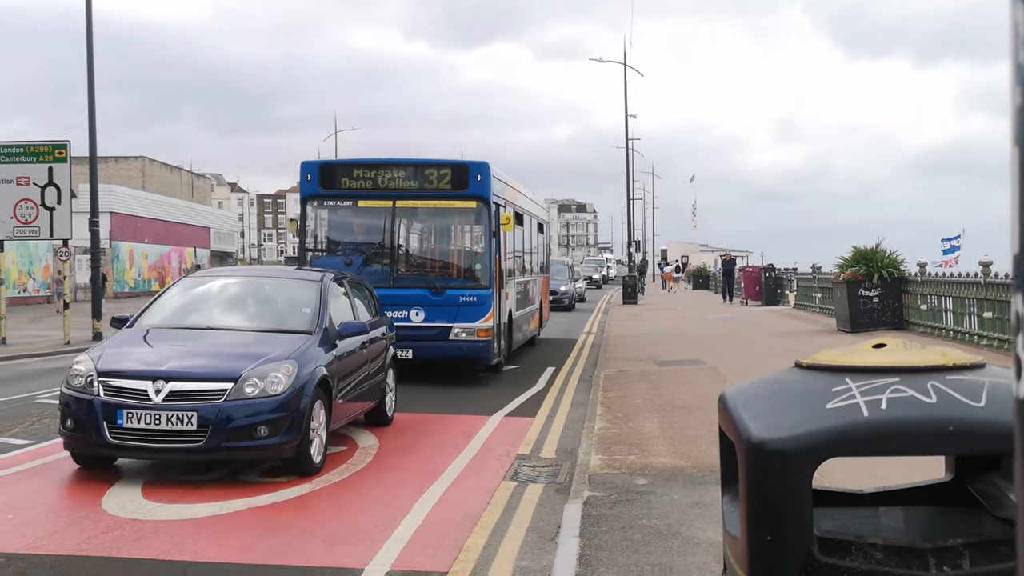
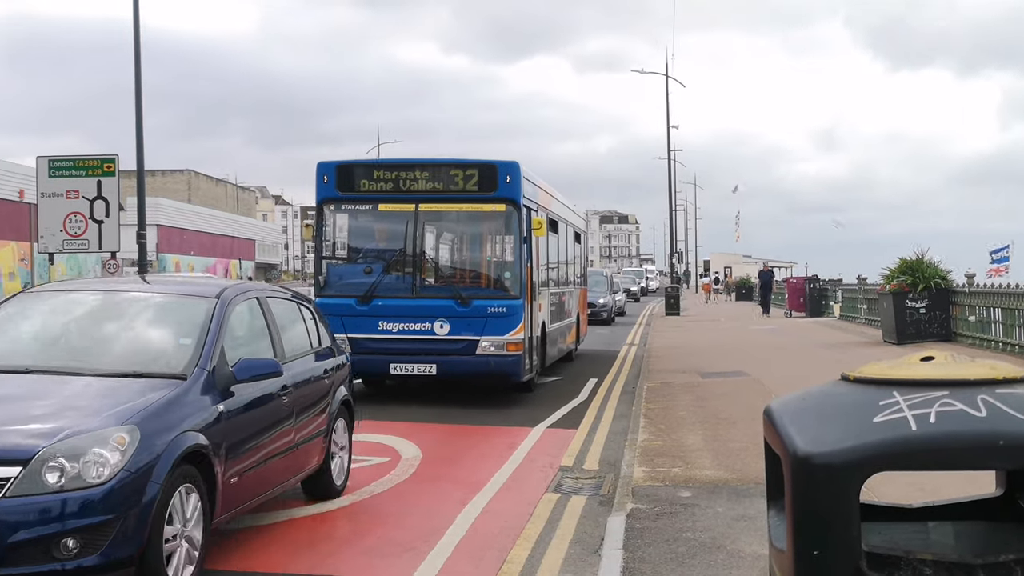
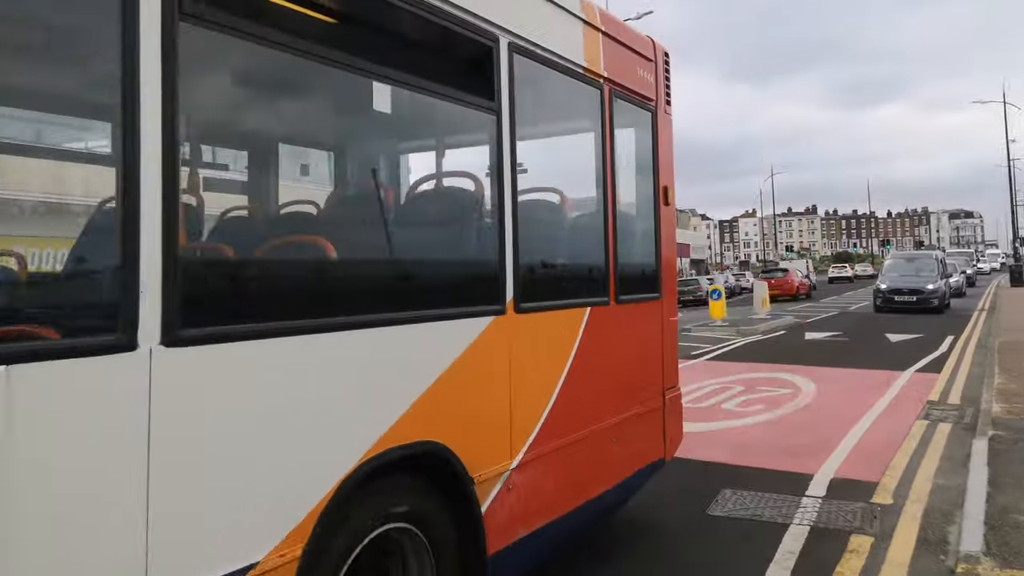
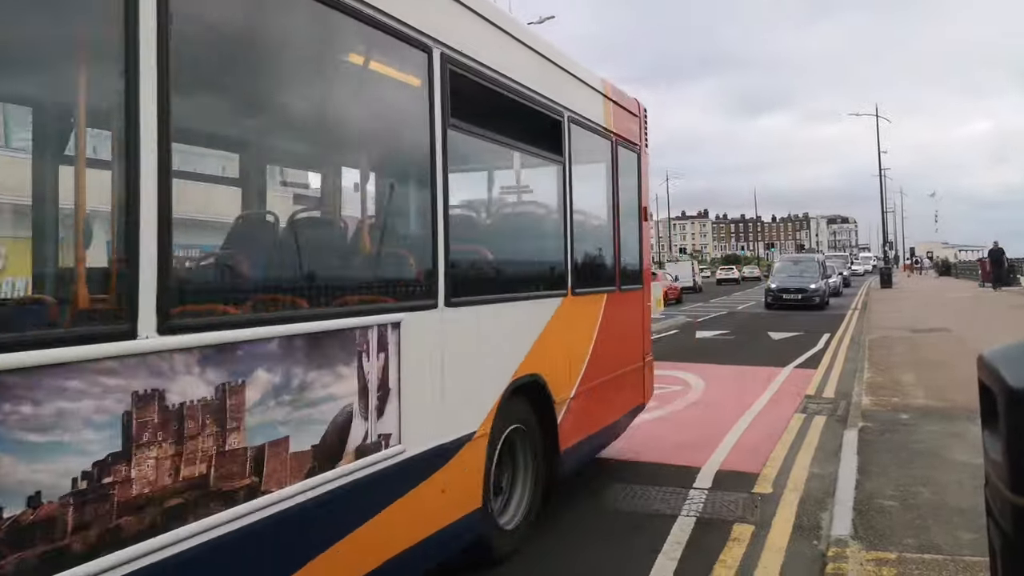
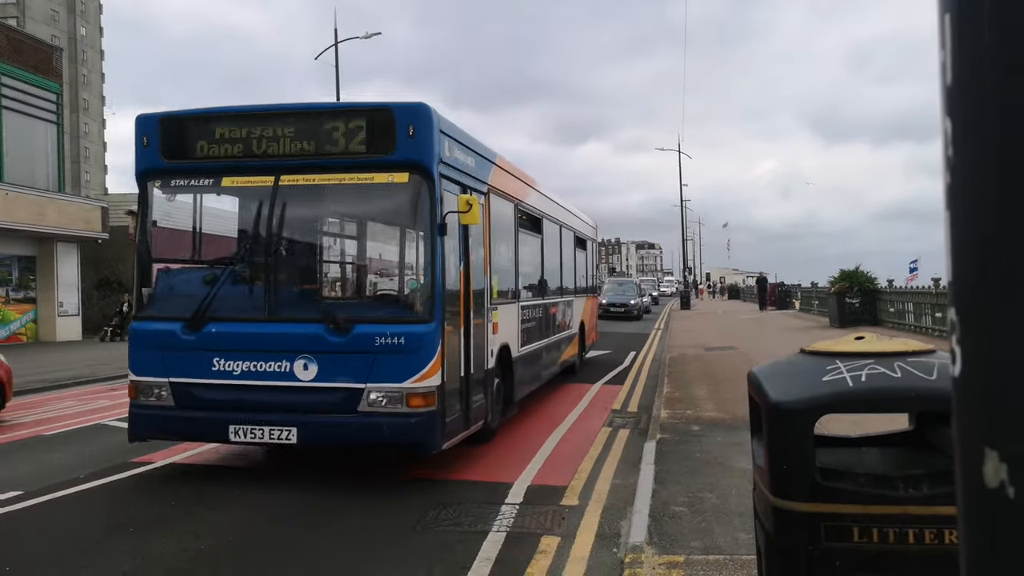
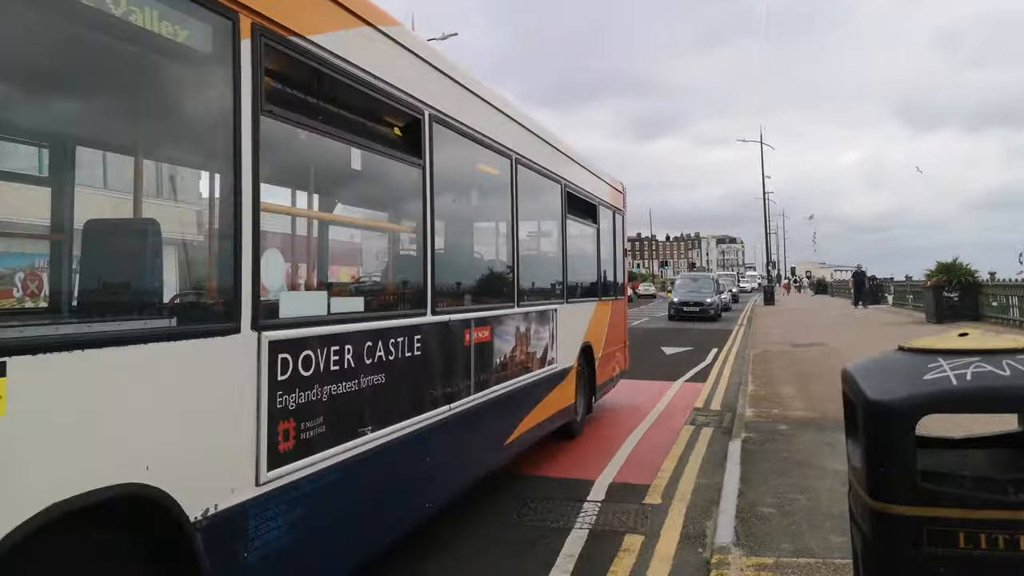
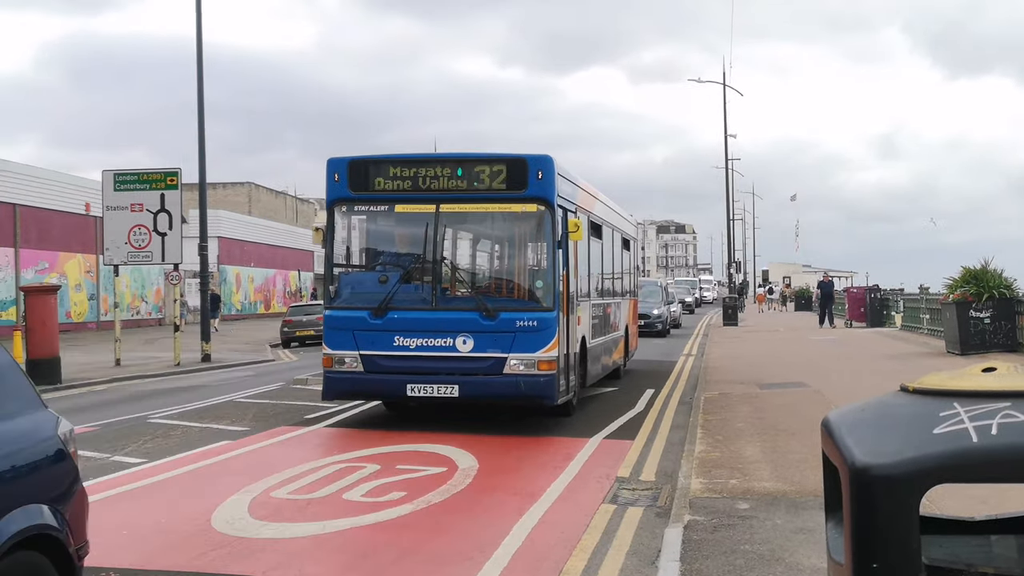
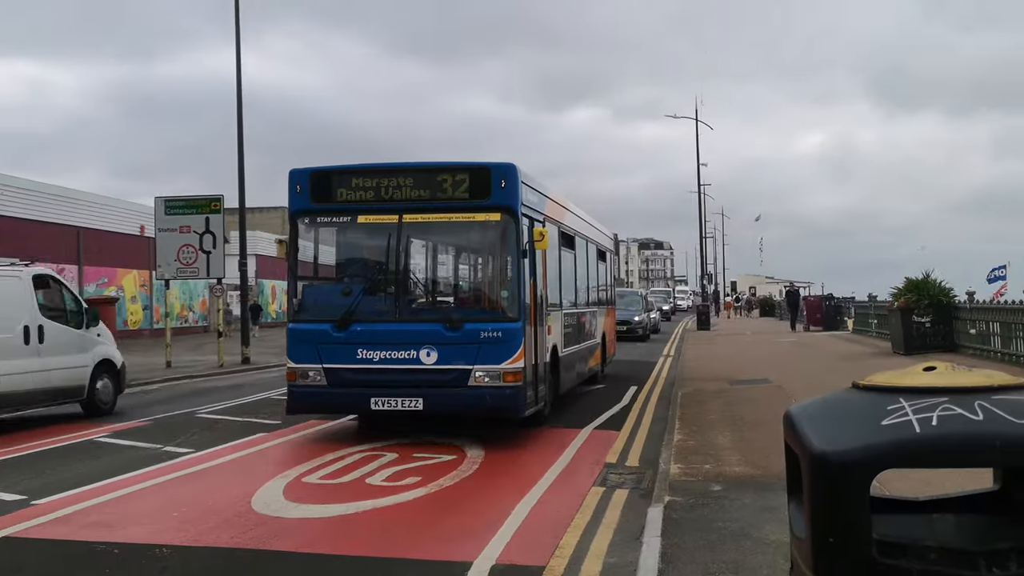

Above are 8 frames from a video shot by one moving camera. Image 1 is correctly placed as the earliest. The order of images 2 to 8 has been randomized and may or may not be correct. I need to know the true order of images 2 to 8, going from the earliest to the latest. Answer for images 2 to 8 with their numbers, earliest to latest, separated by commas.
2, 7, 8, 5, 6, 4, 3
